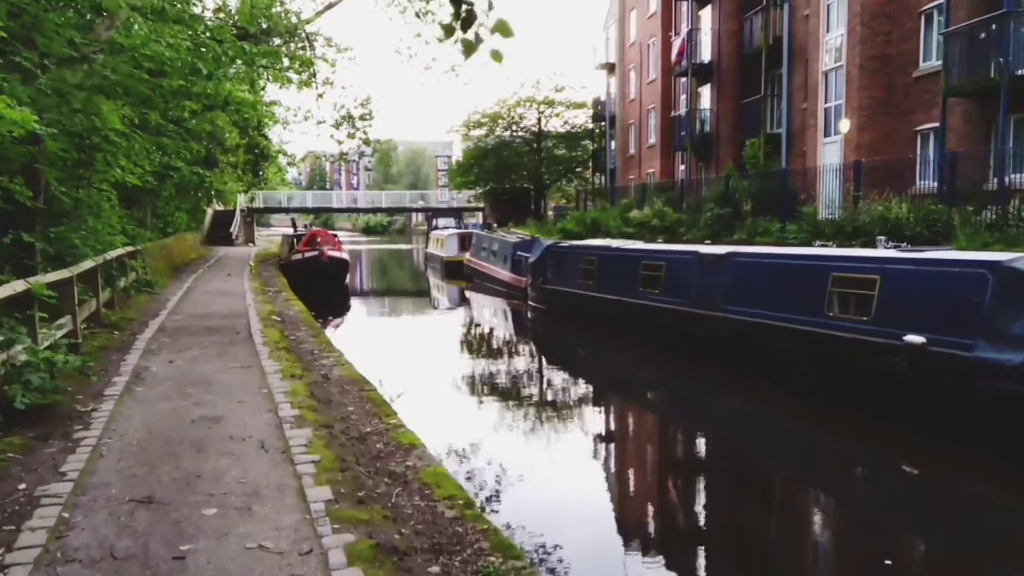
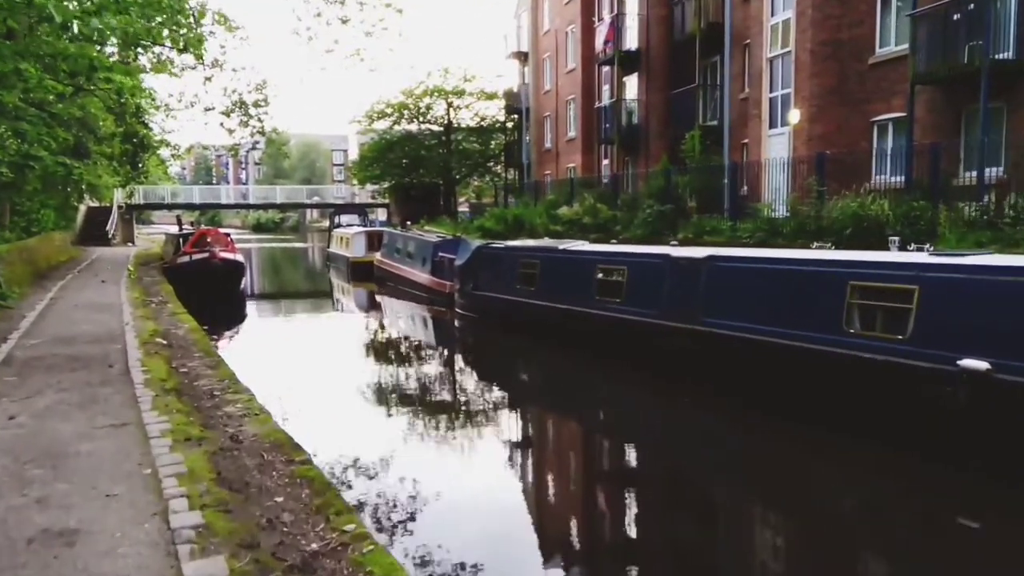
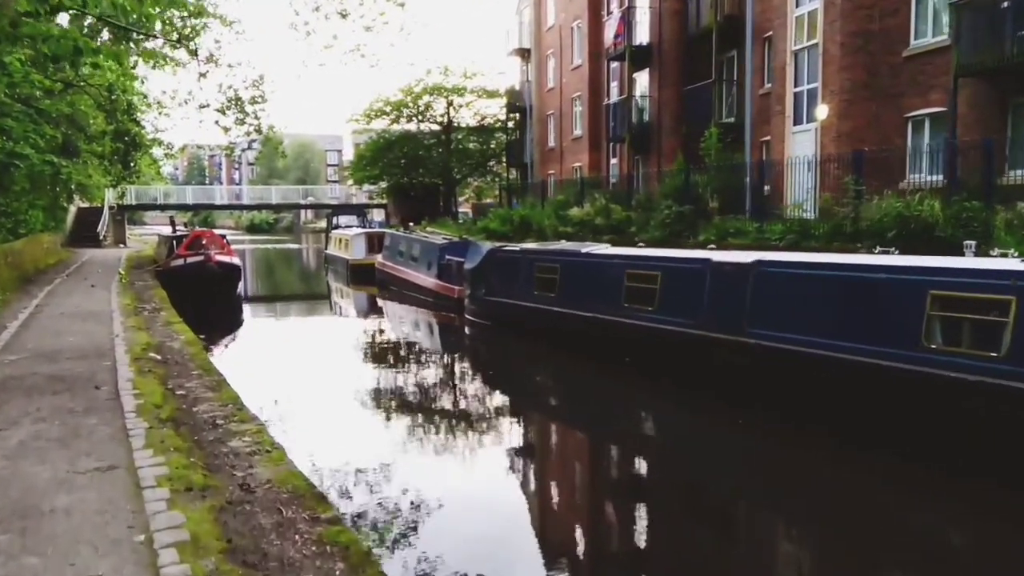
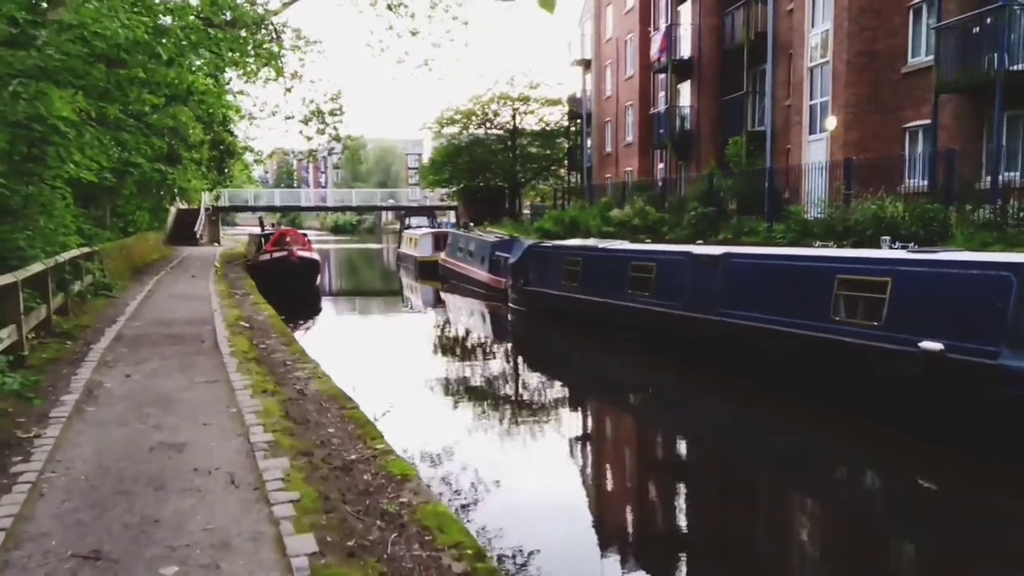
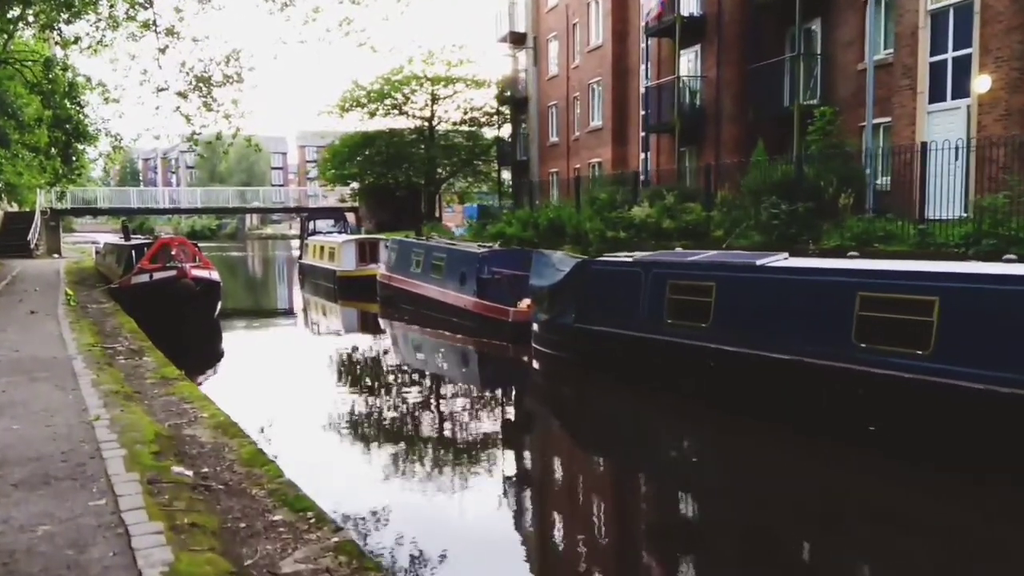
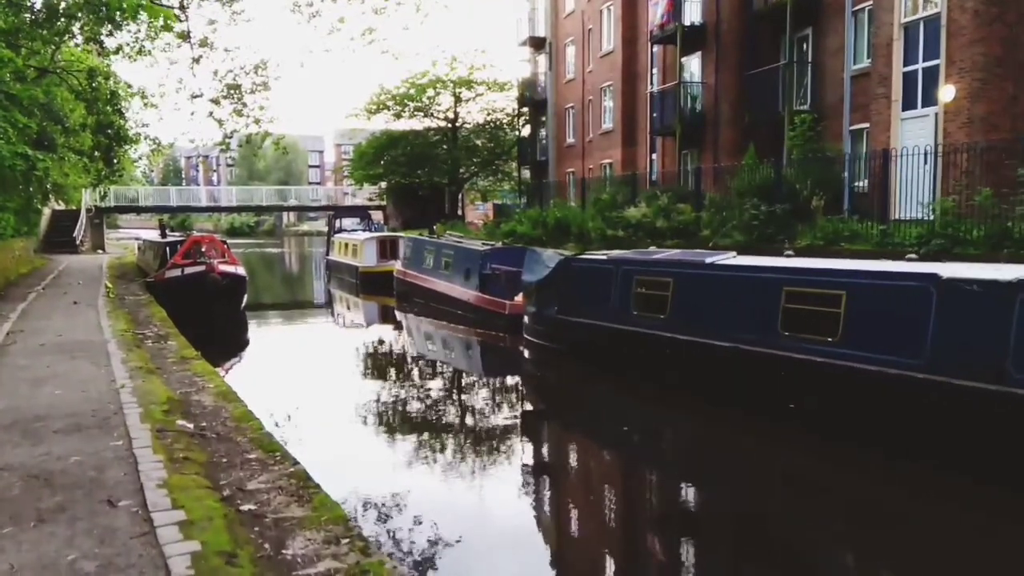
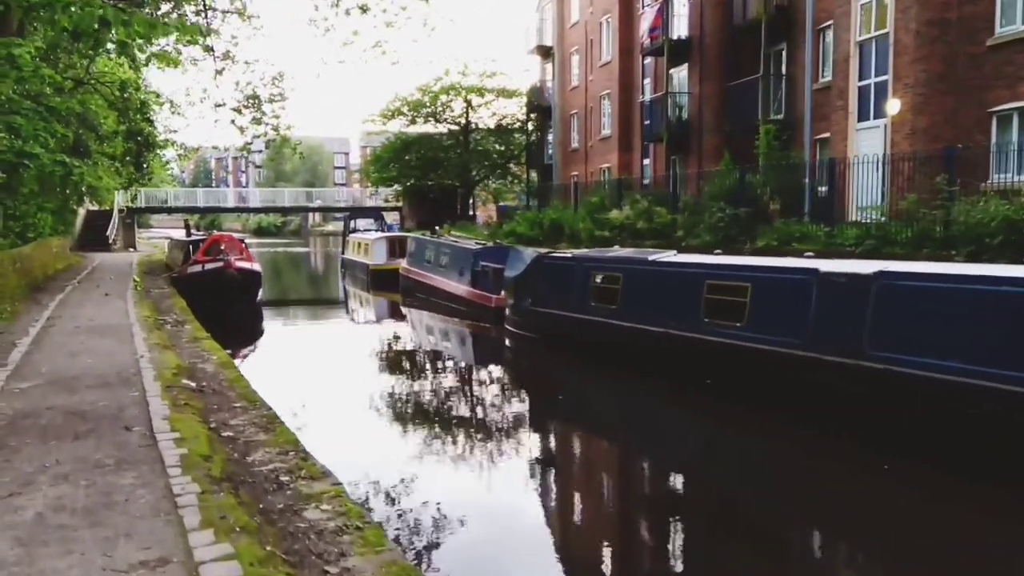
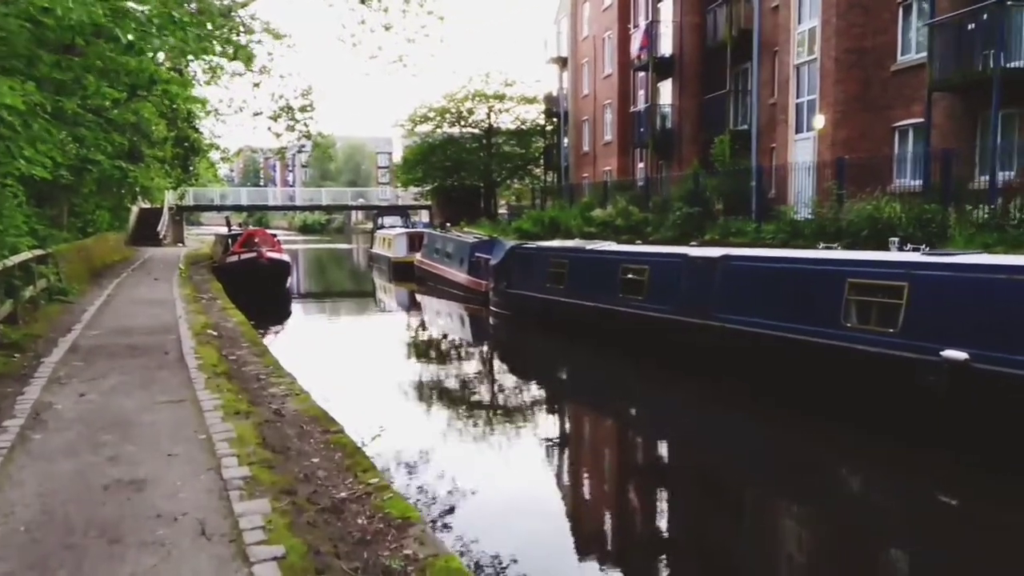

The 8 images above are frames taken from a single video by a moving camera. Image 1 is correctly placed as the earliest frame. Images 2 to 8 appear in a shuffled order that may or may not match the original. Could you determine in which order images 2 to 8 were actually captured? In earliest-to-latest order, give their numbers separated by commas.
4, 8, 2, 3, 7, 6, 5
